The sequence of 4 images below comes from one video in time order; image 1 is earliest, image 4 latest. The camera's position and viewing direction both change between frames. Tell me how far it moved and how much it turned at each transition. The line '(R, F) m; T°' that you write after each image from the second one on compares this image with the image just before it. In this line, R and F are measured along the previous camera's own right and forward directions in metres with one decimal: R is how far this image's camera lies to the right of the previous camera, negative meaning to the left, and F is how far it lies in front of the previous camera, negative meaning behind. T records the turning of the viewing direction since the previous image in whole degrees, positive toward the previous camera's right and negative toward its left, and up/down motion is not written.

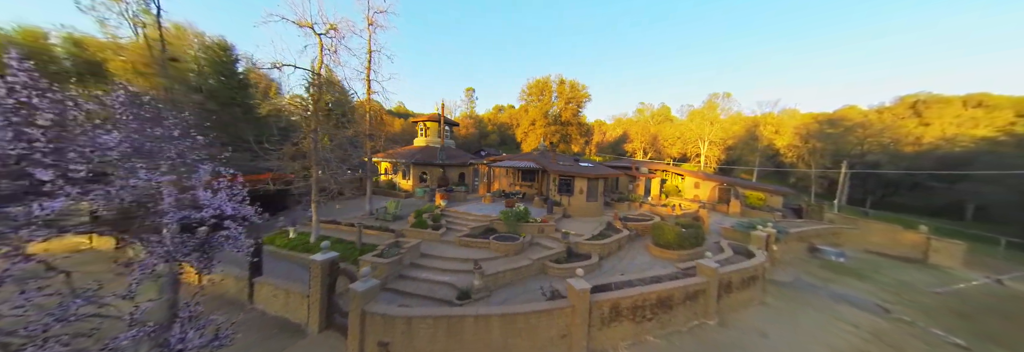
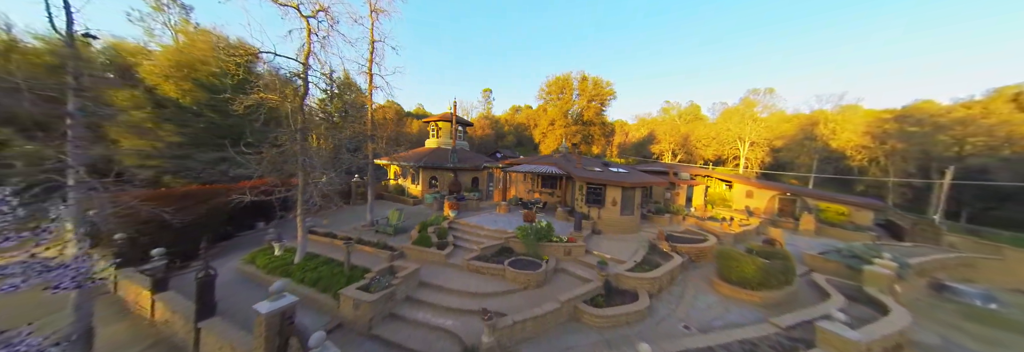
(-0.2, +2.1) m; -4°
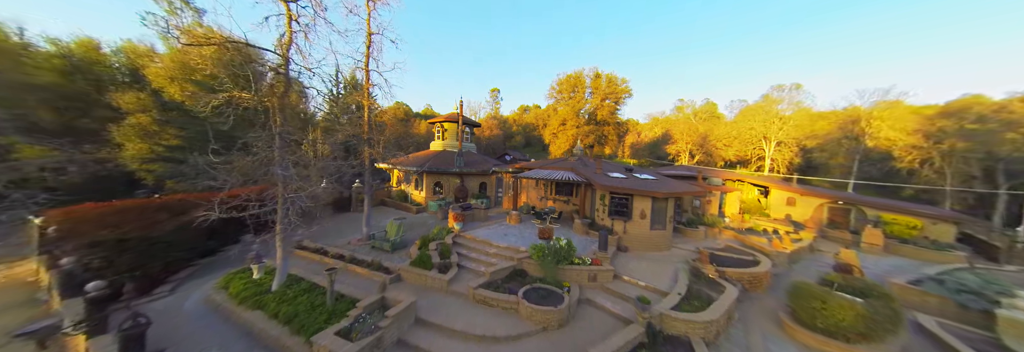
(-0.2, +1.5) m; -2°
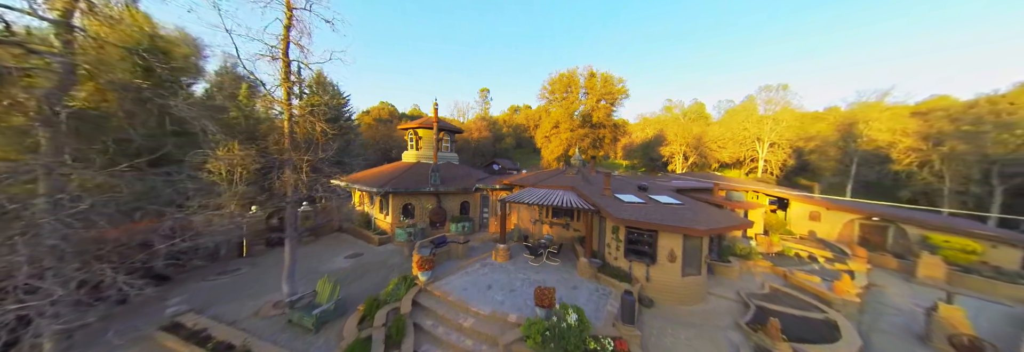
(+0.2, +2.9) m; +3°
